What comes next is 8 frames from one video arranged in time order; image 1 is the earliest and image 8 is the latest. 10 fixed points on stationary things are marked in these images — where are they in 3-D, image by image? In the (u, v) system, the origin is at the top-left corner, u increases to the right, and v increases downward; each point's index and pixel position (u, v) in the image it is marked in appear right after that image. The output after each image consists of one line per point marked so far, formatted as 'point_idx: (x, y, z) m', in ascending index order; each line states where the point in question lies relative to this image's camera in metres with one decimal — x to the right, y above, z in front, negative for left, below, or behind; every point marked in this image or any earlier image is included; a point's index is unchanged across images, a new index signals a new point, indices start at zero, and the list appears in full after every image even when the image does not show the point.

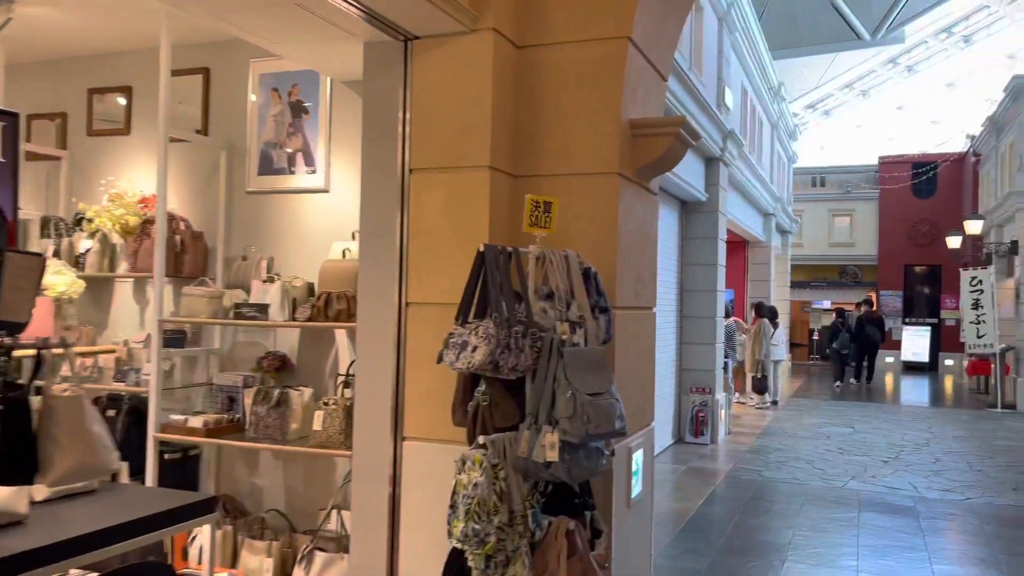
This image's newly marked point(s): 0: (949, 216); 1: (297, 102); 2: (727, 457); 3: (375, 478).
0: (+10.7, +1.8, +19.7) m
1: (-1.2, +1.0, +4.4) m
2: (+2.2, -1.7, +8.2) m
3: (-0.6, -0.8, +3.6) m
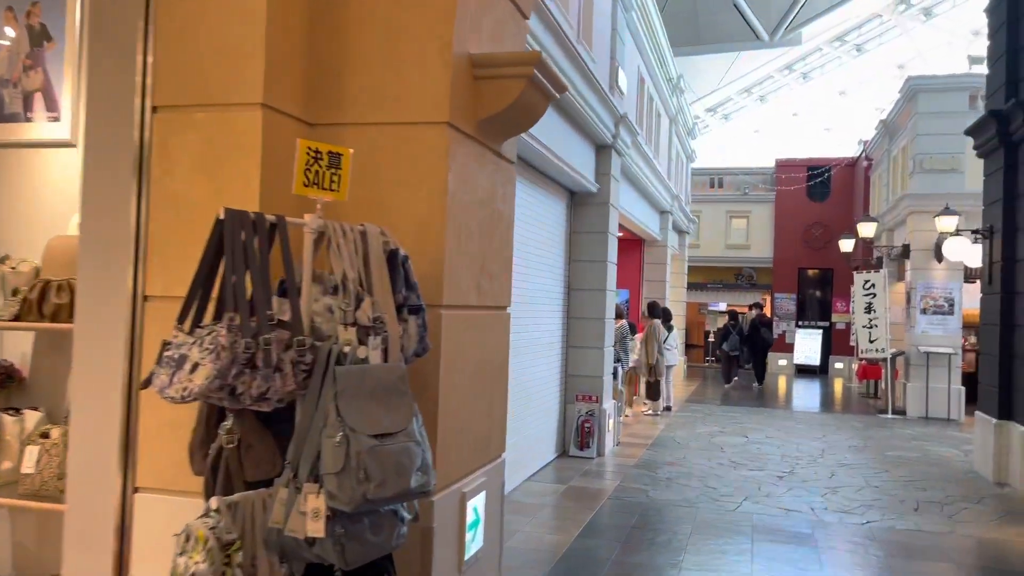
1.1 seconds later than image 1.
0: (+8.1, +1.7, +19.8) m
1: (-1.9, +1.1, +3.2) m
2: (+0.9, -1.7, +7.4) m
3: (-1.3, -0.8, +2.5) m
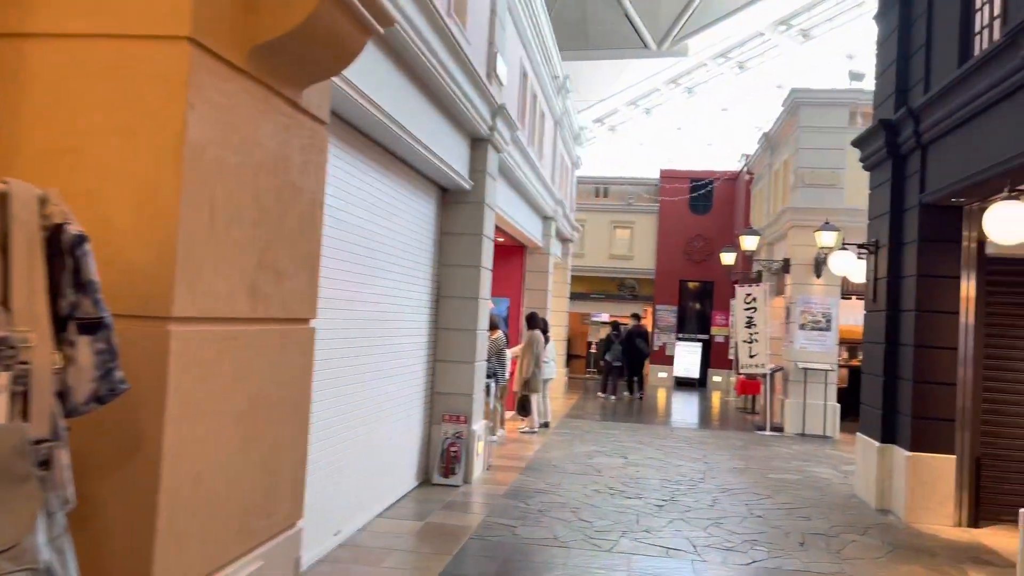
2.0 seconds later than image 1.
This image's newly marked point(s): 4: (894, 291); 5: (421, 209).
0: (+5.2, +1.4, +19.9) m
1: (-2.4, +1.1, +2.1) m
2: (-0.3, -1.8, +6.6) m
3: (-1.8, -0.8, +1.5) m
4: (+3.3, 0.0, +7.0) m
5: (-0.8, +0.7, +7.0) m
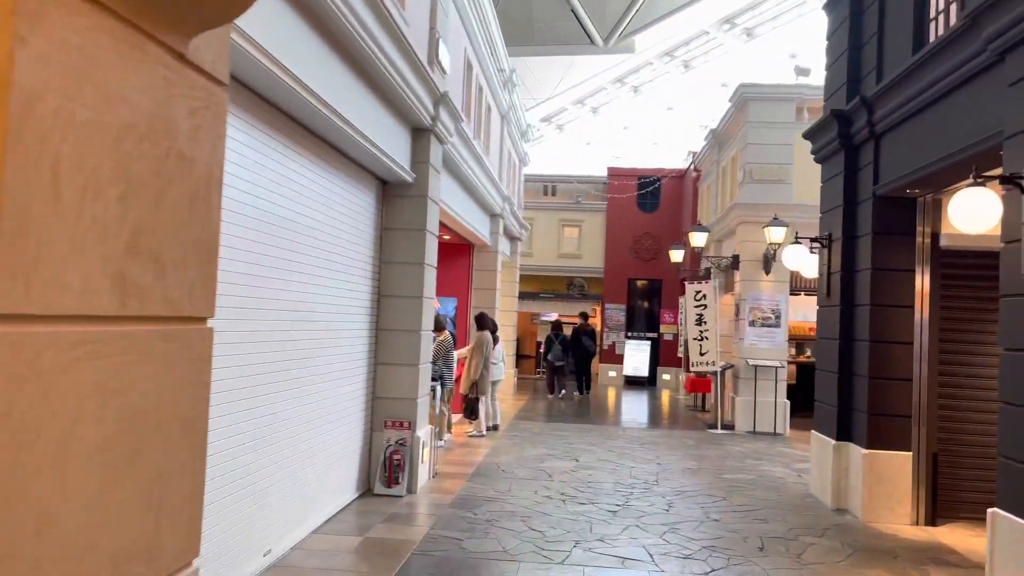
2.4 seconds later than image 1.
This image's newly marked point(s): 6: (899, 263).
0: (+3.9, +1.4, +19.9) m
1: (-2.6, +1.1, +1.6) m
2: (-0.7, -1.8, +6.2) m
3: (-1.9, -0.8, +1.0) m
4: (+2.9, 0.0, +6.9) m
5: (-1.3, +0.7, +6.6) m
6: (+3.1, +0.2, +6.4) m
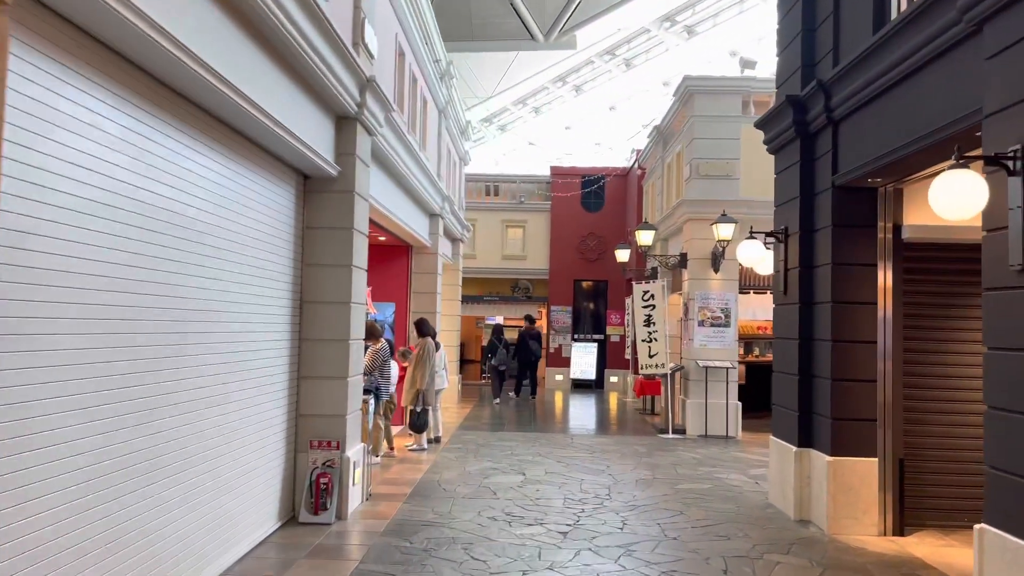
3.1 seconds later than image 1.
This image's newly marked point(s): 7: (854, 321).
0: (+2.5, +1.4, +19.5) m
1: (-2.7, +1.0, +0.8) m
2: (-1.1, -1.8, +5.6) m
3: (-2.0, -0.8, +0.3) m
4: (+2.4, 0.0, +6.5) m
5: (-1.8, +0.7, +6.0) m
6: (+2.6, +0.2, +6.0) m
7: (+2.5, -0.2, +6.0) m
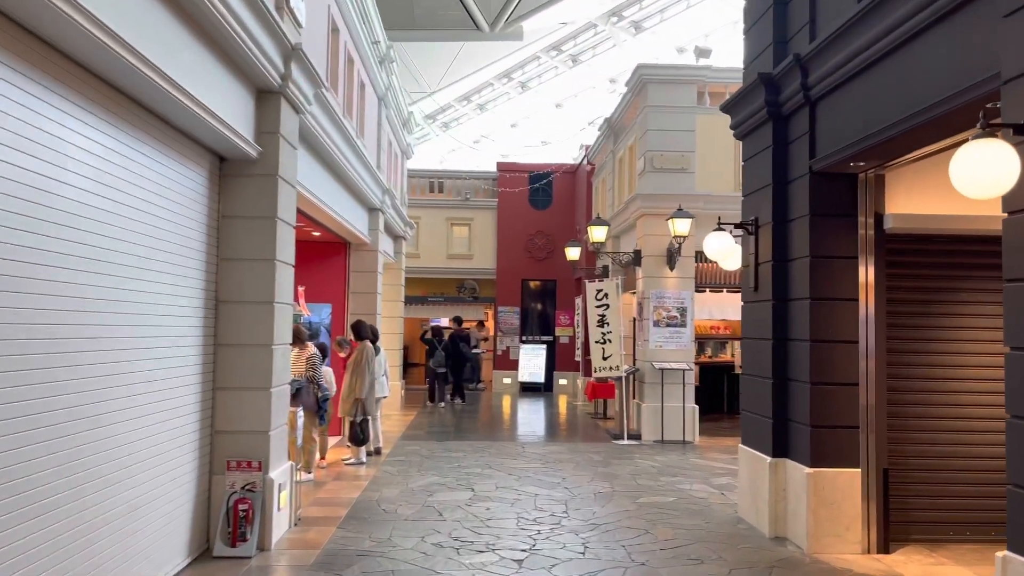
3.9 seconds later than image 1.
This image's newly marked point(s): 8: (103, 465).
0: (+1.2, +1.4, +19.0) m
1: (-2.7, +1.1, 0.0) m
2: (-1.4, -1.8, +4.8) m
3: (-1.9, -0.8, -0.5) m
4: (+2.0, +0.1, +5.9) m
5: (-2.1, +0.7, +5.1) m
6: (+2.2, +0.3, +5.5) m
7: (+2.2, -0.2, +5.5) m
8: (-2.1, -0.9, +4.2) m
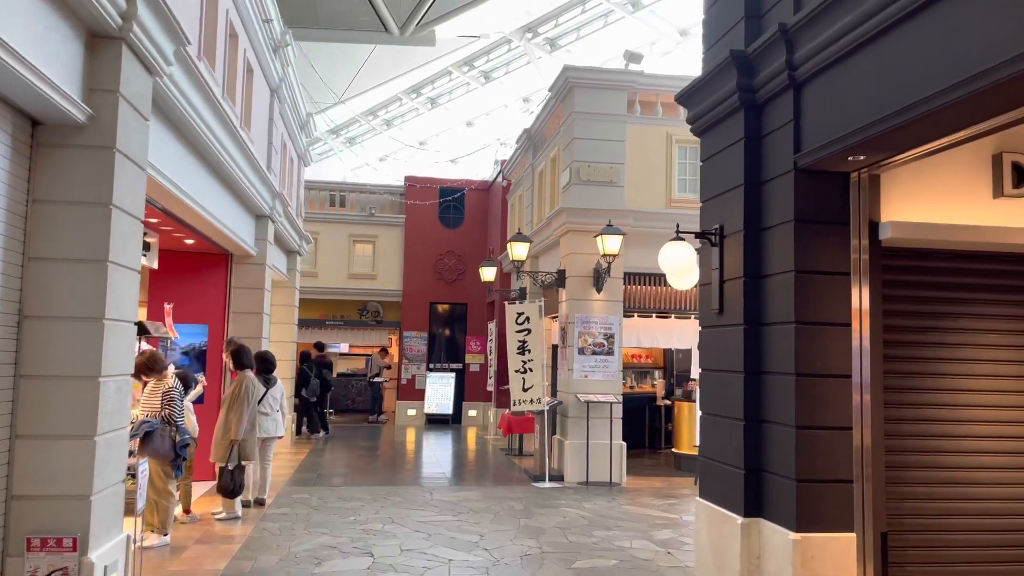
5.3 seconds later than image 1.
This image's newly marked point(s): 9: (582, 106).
0: (-0.8, +0.9, +17.8) m
1: (-2.5, +1.2, -1.5) m
2: (-1.8, -1.8, +3.3) m
3: (-1.6, -0.6, -2.0) m
4: (+1.5, -0.1, +4.9) m
5: (-2.5, +0.6, +3.7) m
6: (+1.8, +0.1, +4.5) m
7: (+1.7, -0.3, +4.5) m
8: (-2.4, -0.9, +2.7) m
9: (+0.9, +2.3, +10.1) m
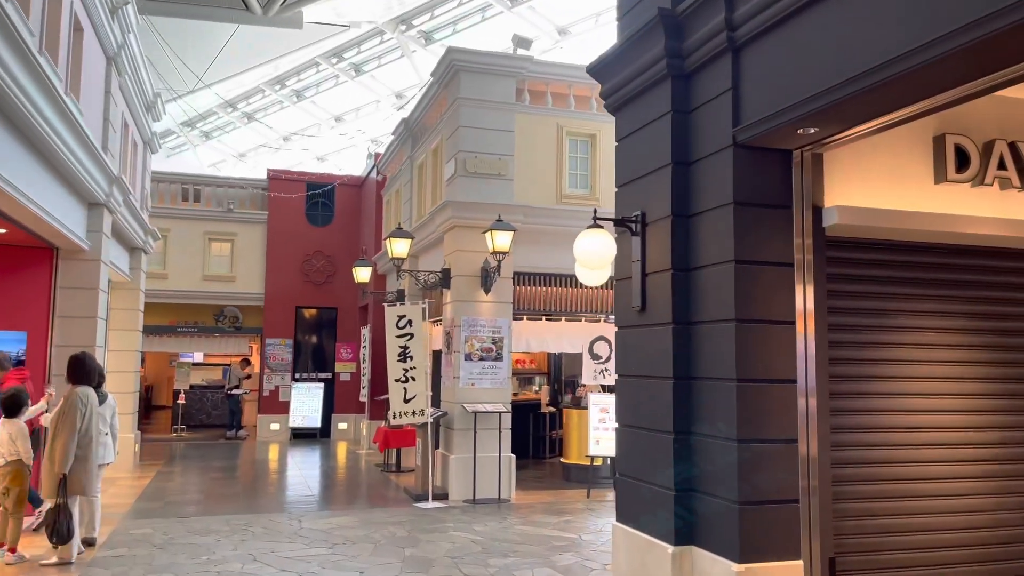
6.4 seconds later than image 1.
0: (-3.5, +0.8, +16.7) m
1: (-1.9, +1.3, -2.7) m
2: (-2.0, -1.7, +2.2) m
3: (-1.0, -0.5, -3.0) m
4: (+0.9, 0.0, +4.3) m
5: (-2.8, +0.7, +2.4) m
6: (+1.3, +0.2, +4.0) m
7: (+1.2, -0.3, +3.9) m
8: (-2.5, -0.9, +1.5) m
9: (-0.5, +2.3, +9.4) m
